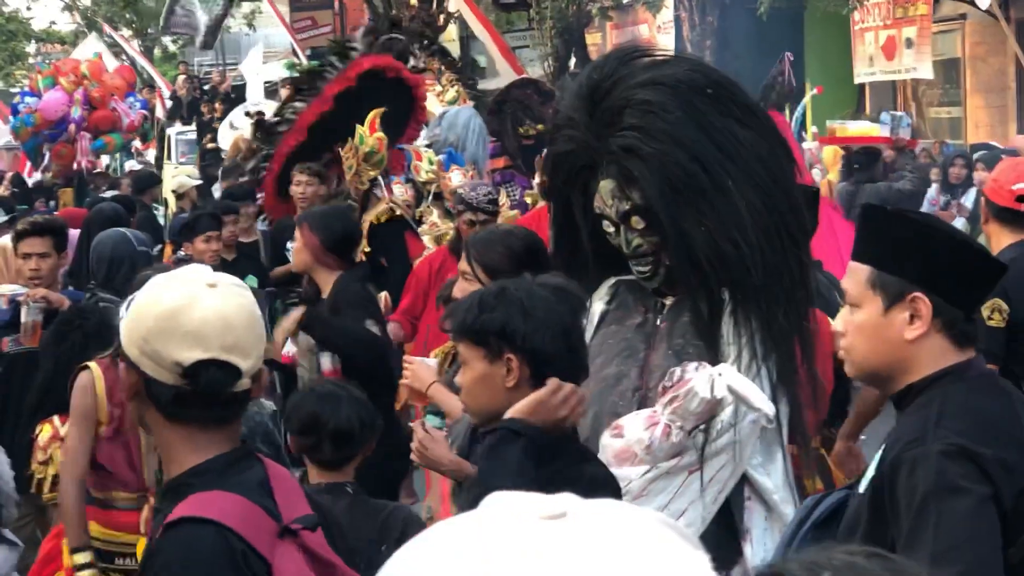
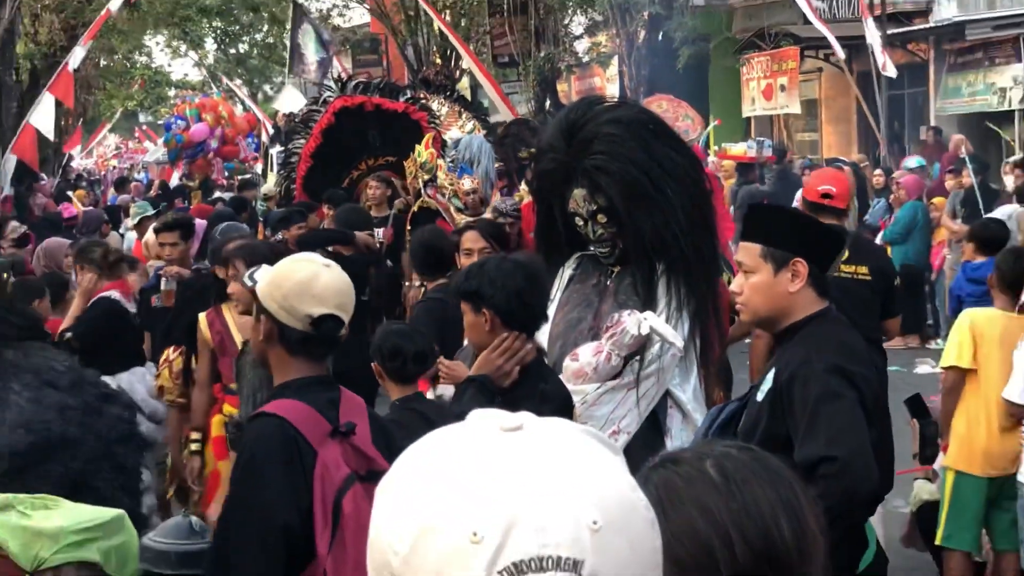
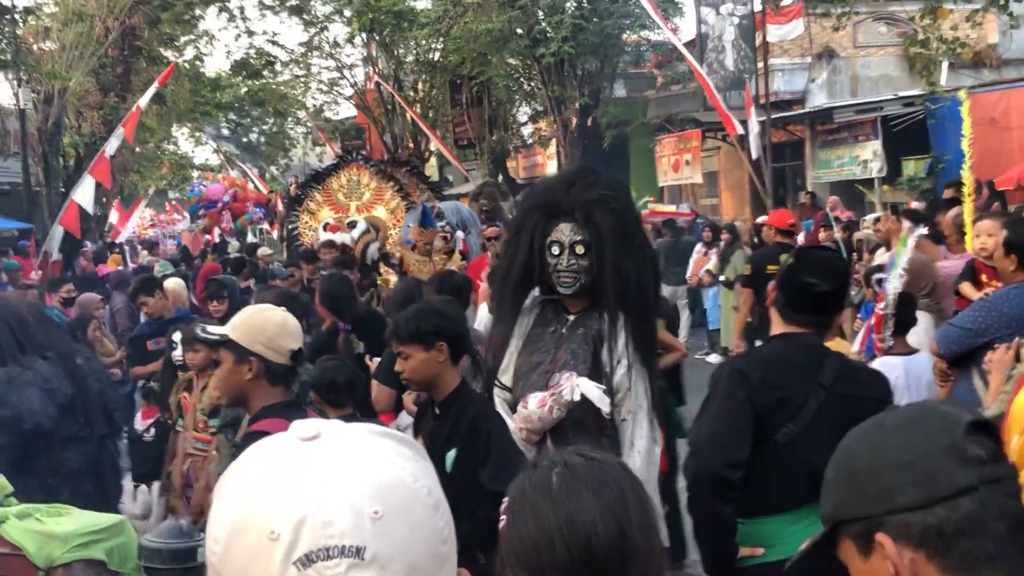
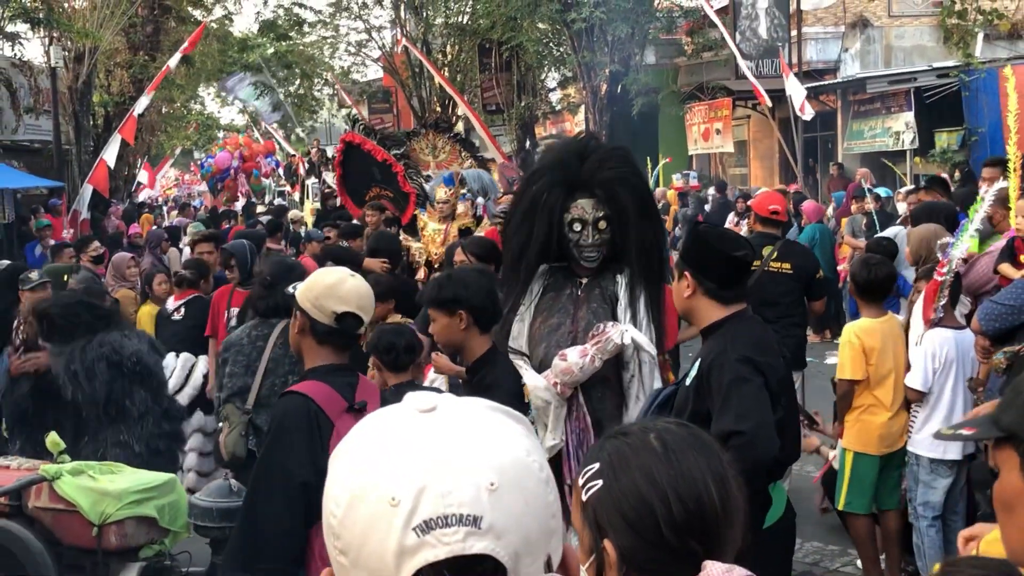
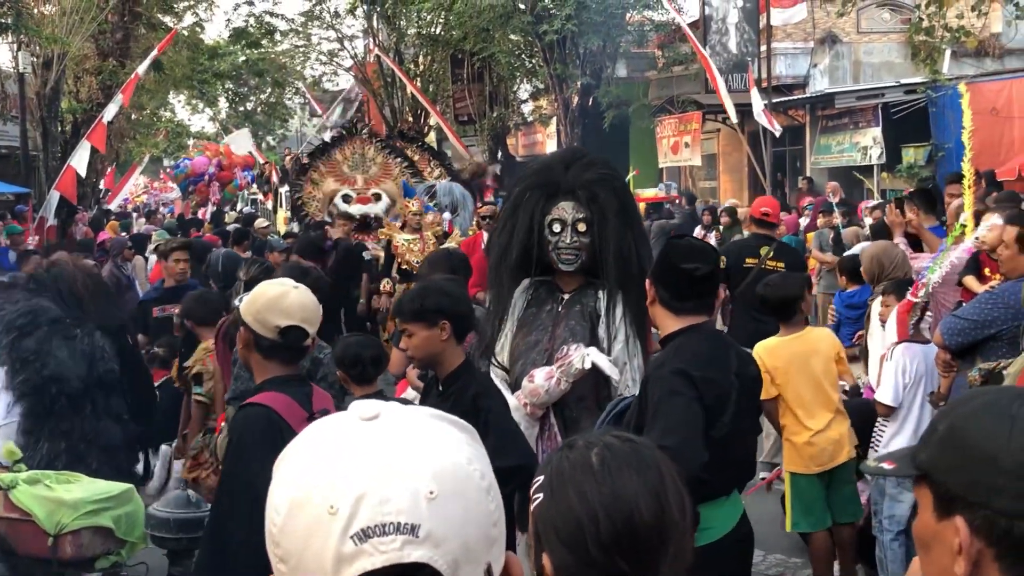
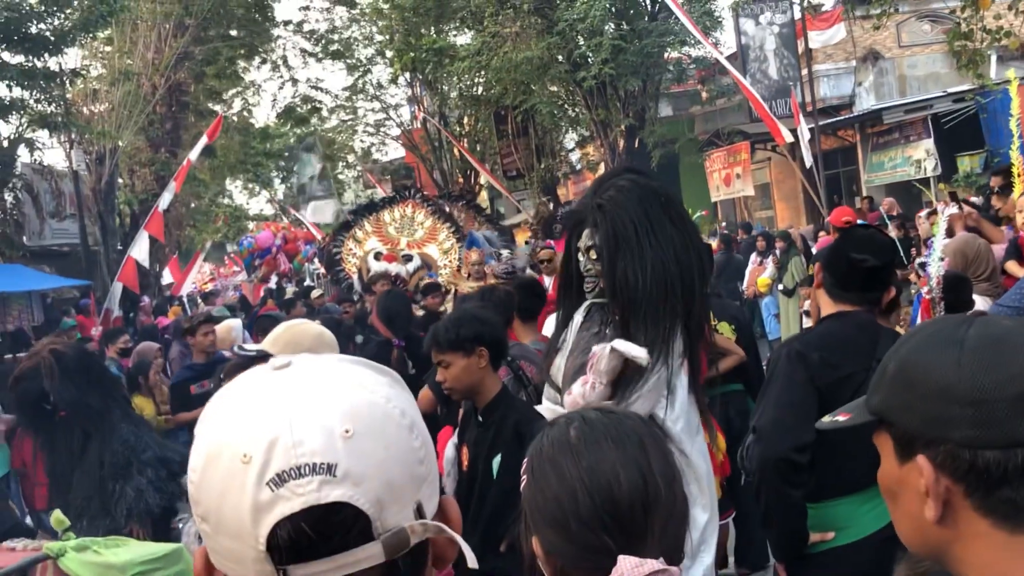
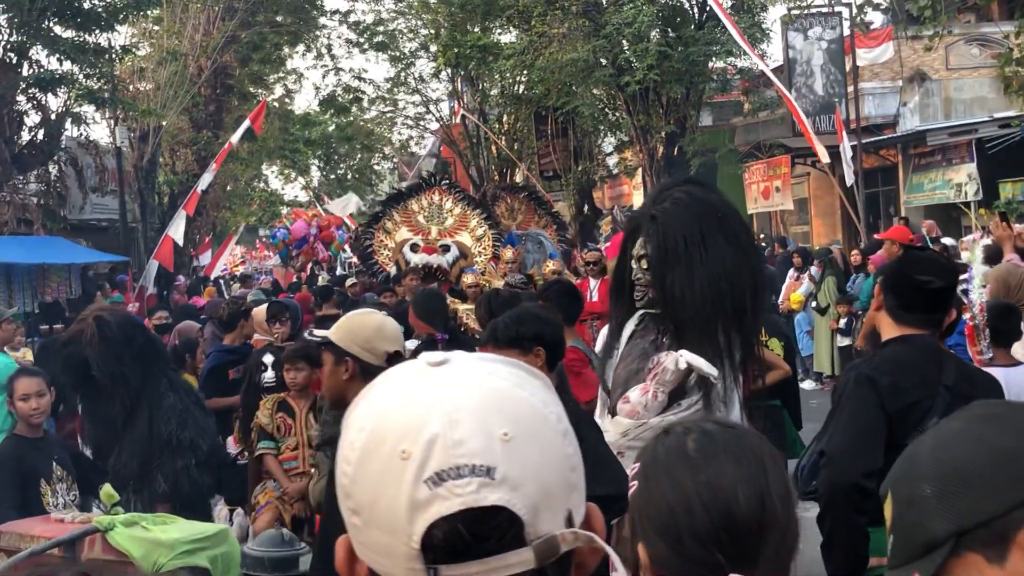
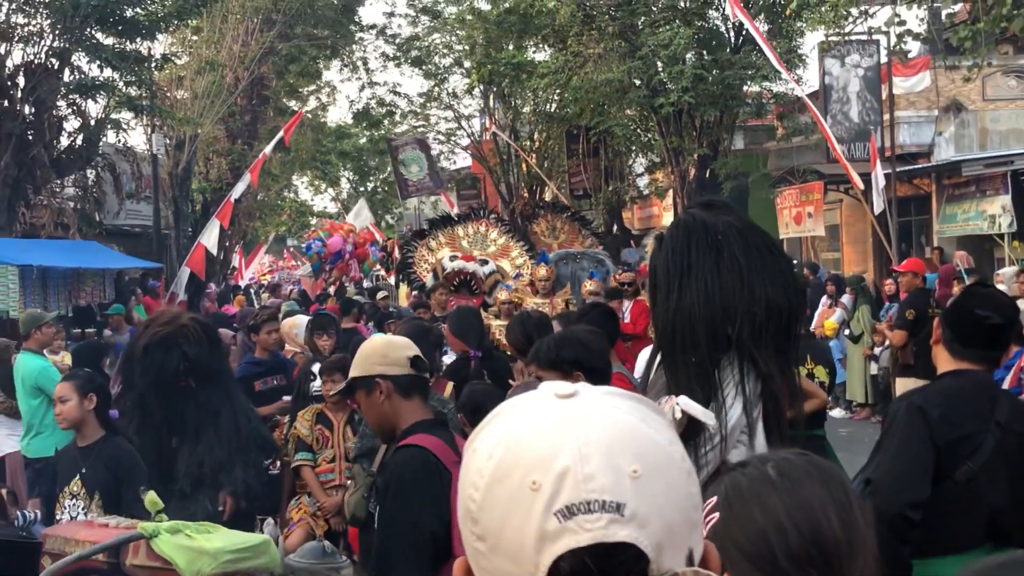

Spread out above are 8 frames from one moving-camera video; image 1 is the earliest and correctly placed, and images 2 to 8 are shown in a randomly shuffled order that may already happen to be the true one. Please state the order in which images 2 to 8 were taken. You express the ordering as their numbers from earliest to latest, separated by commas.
2, 4, 5, 3, 6, 7, 8
